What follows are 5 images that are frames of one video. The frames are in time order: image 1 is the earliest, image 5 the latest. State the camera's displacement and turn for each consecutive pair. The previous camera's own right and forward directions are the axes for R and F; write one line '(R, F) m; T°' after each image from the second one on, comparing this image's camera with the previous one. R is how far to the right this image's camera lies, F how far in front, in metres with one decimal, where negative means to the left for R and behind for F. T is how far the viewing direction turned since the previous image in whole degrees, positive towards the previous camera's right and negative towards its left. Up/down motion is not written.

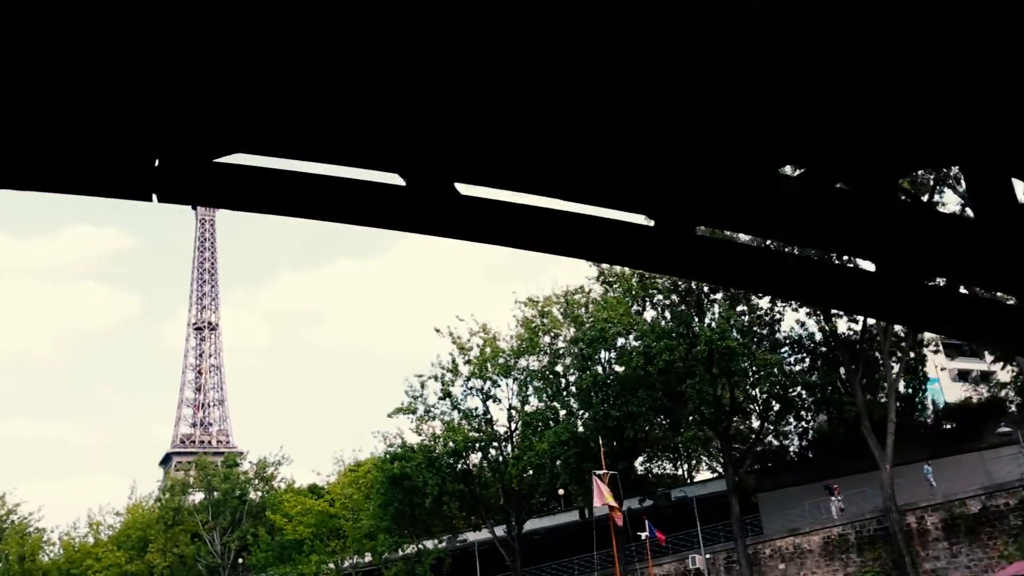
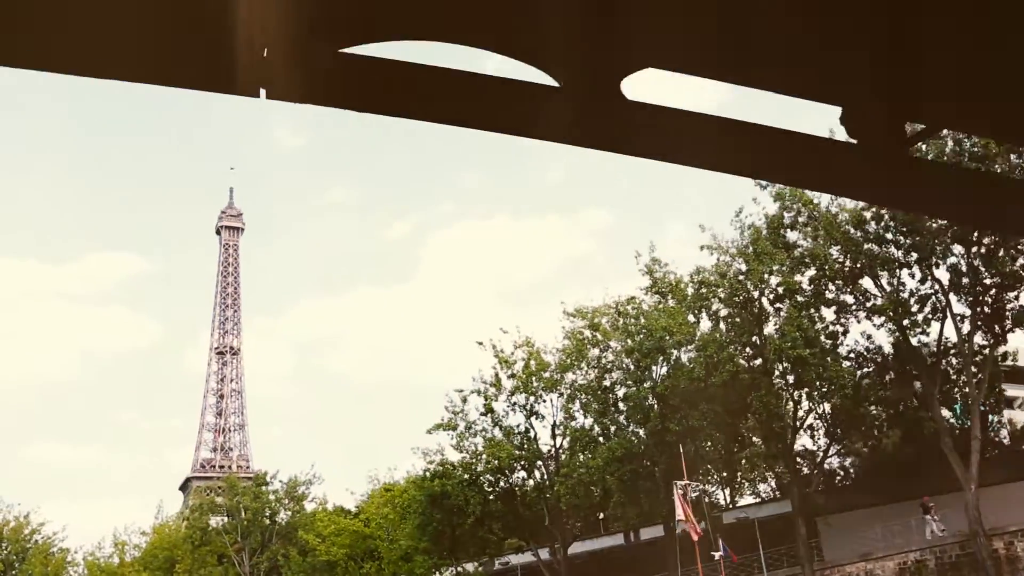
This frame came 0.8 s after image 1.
(-1.1, +1.5) m; -1°
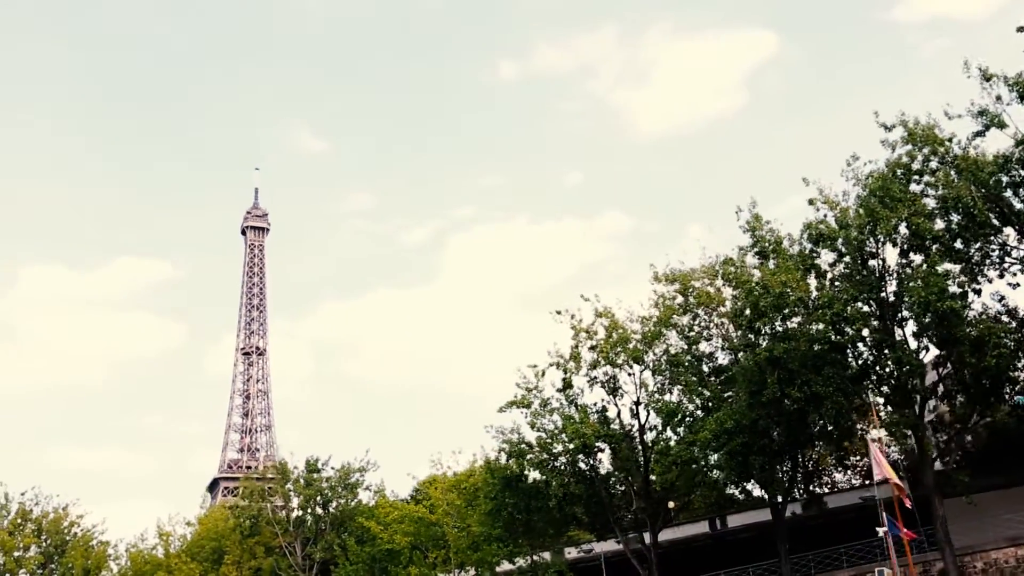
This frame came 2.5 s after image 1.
(-2.4, +3.0) m; -1°
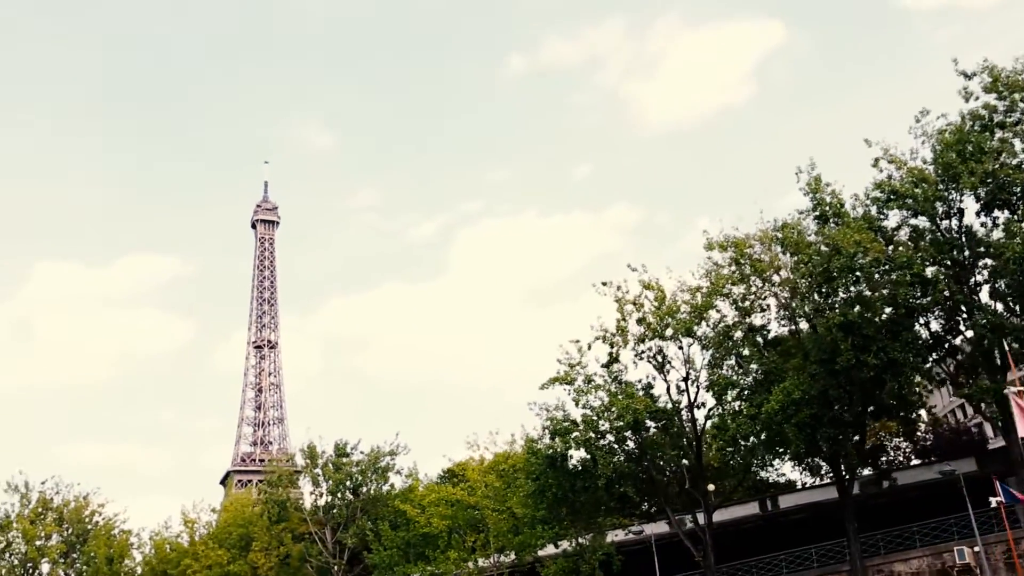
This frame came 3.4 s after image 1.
(-1.3, +1.6) m; -1°
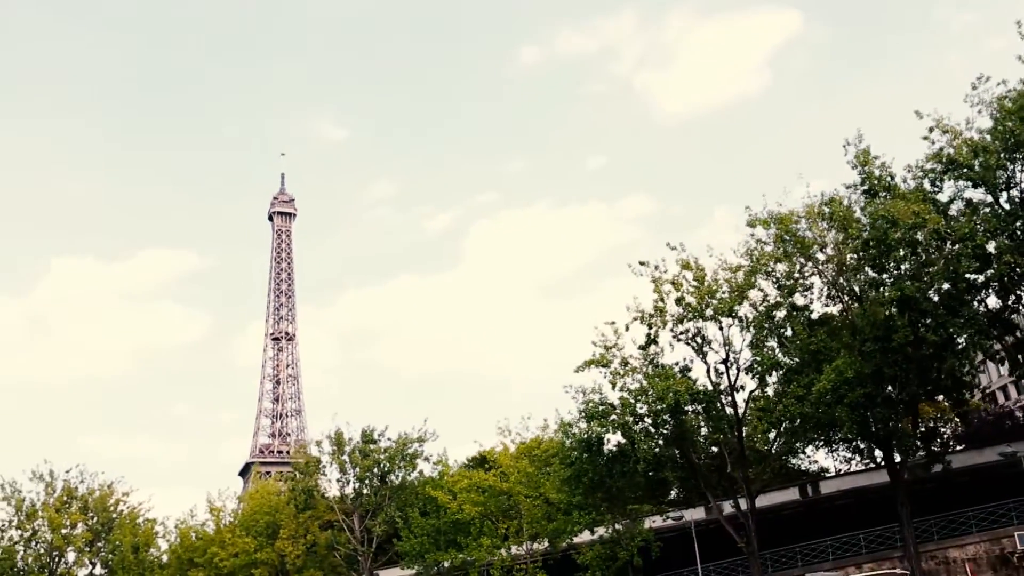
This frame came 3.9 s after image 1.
(-0.7, +0.9) m; -1°
